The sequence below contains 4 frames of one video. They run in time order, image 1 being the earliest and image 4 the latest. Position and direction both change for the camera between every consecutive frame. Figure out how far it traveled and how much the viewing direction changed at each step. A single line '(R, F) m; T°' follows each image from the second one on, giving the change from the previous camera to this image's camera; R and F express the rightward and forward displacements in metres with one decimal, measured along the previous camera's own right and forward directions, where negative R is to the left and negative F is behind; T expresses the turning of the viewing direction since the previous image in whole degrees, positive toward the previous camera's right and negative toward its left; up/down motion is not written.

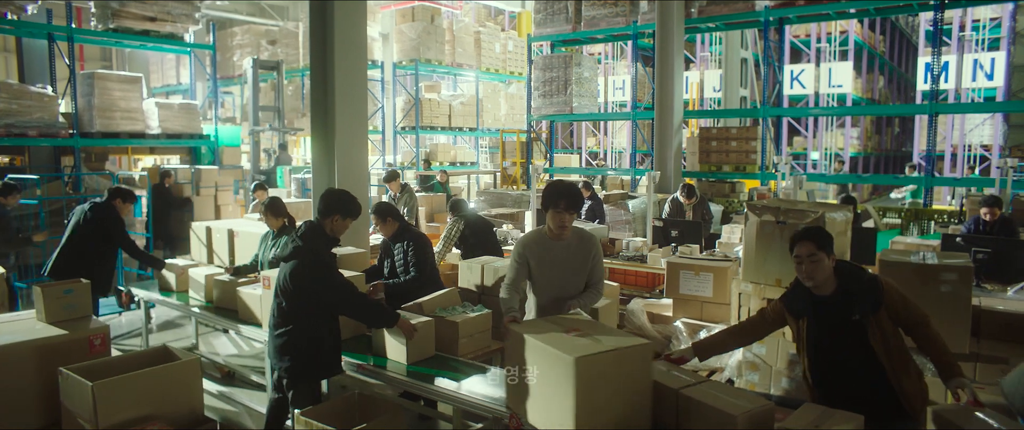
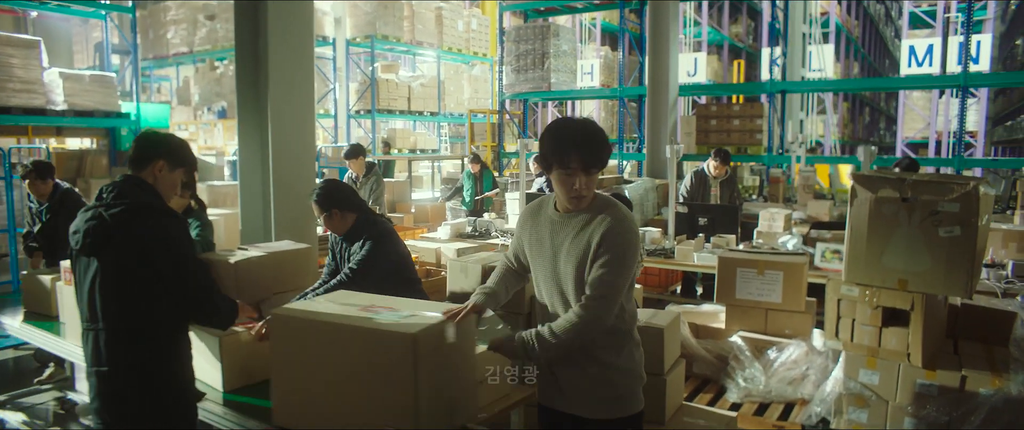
(-0.2, +1.2) m; +4°
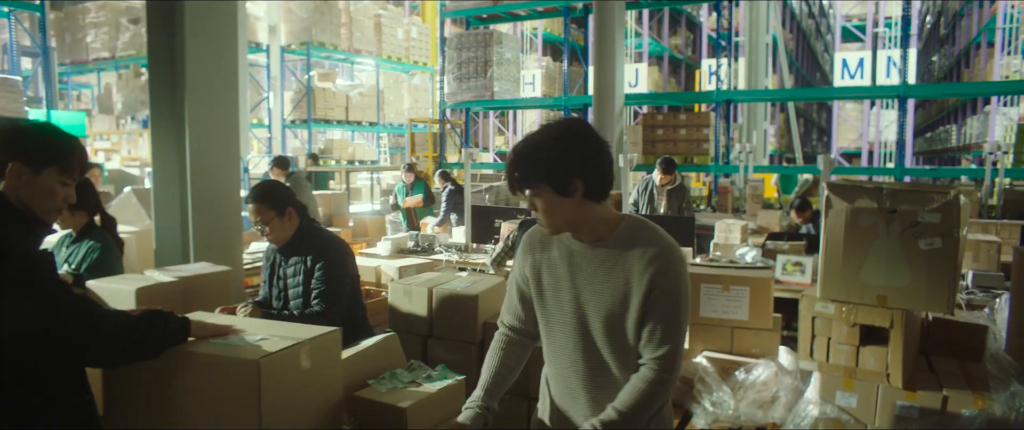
(0.0, +0.3) m; +5°
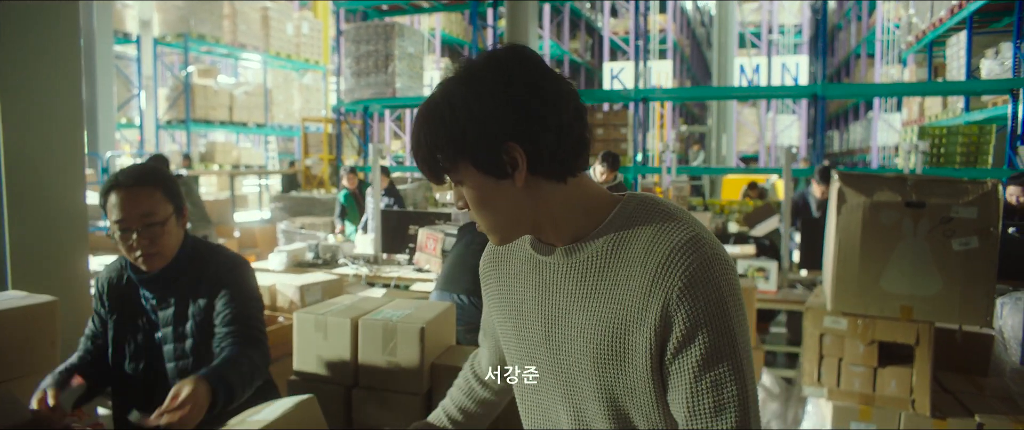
(-0.1, +0.6) m; +8°
